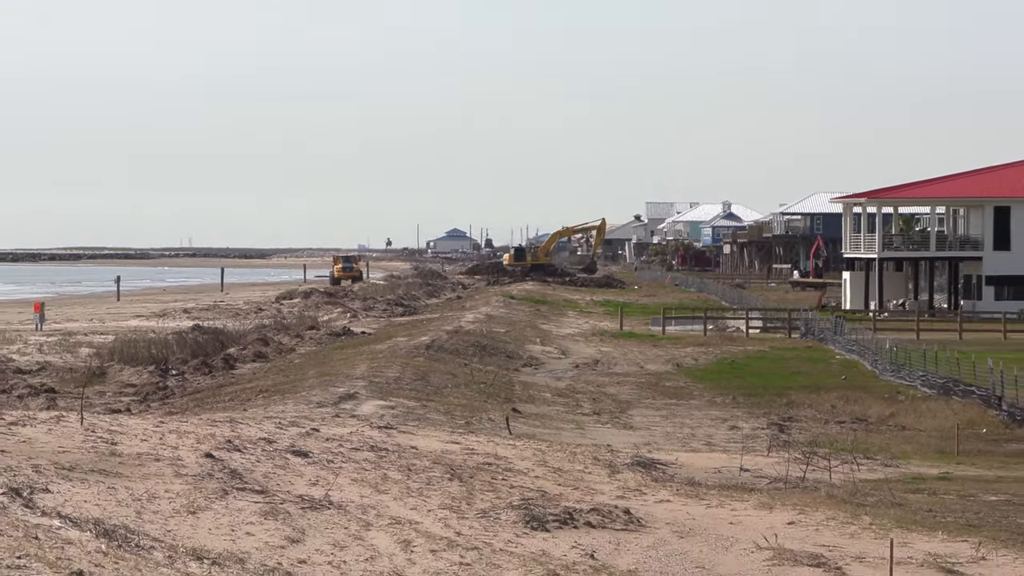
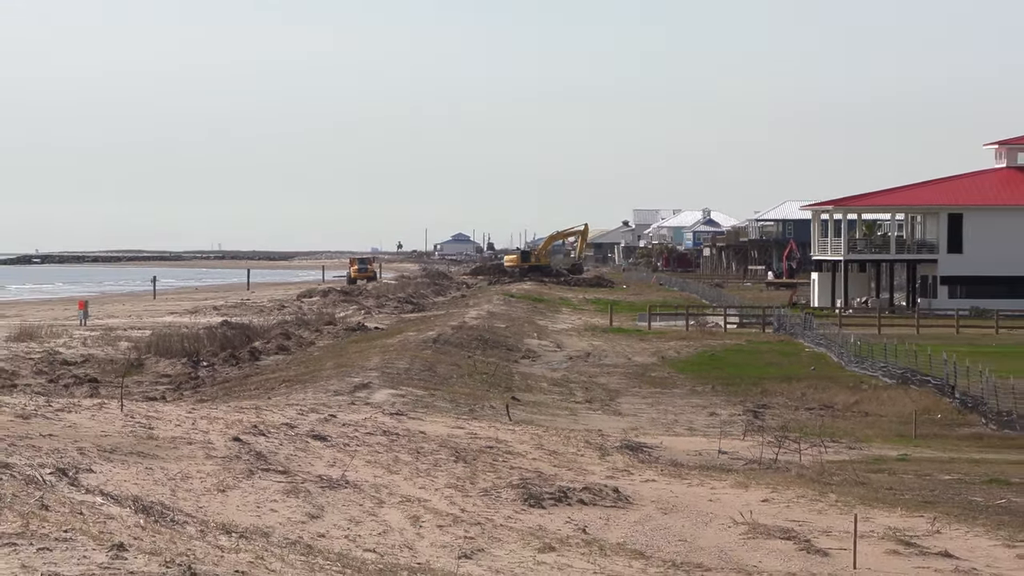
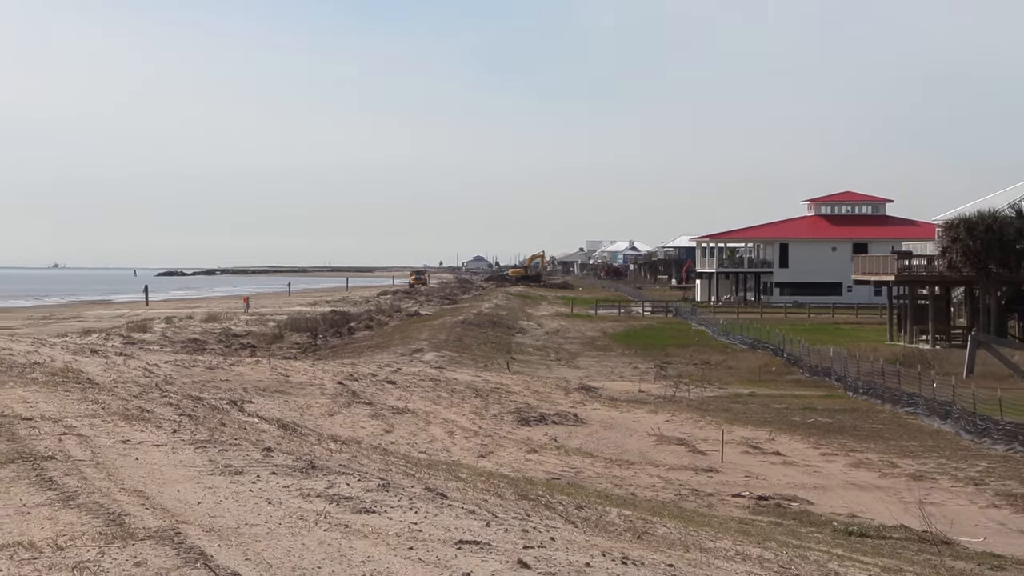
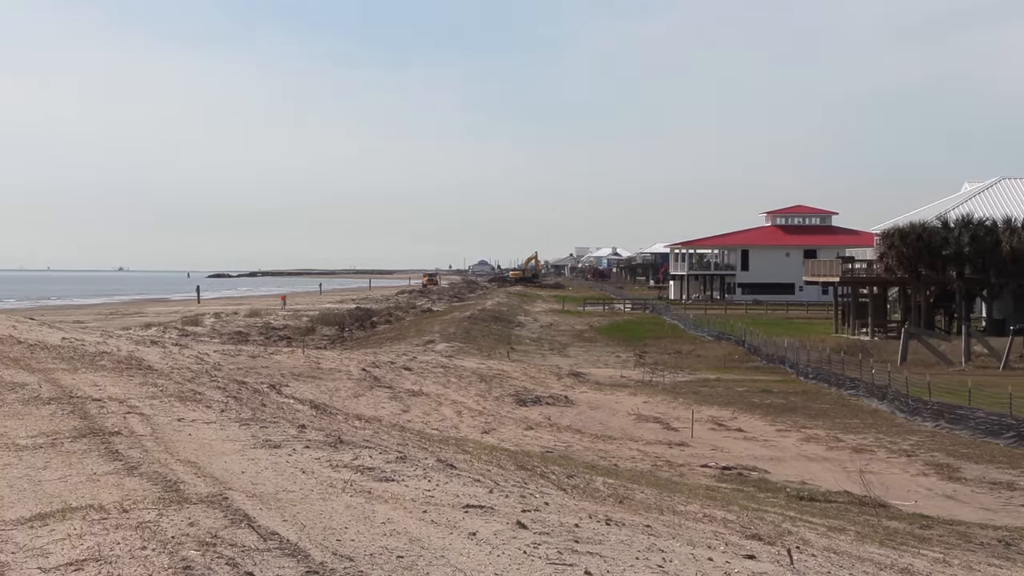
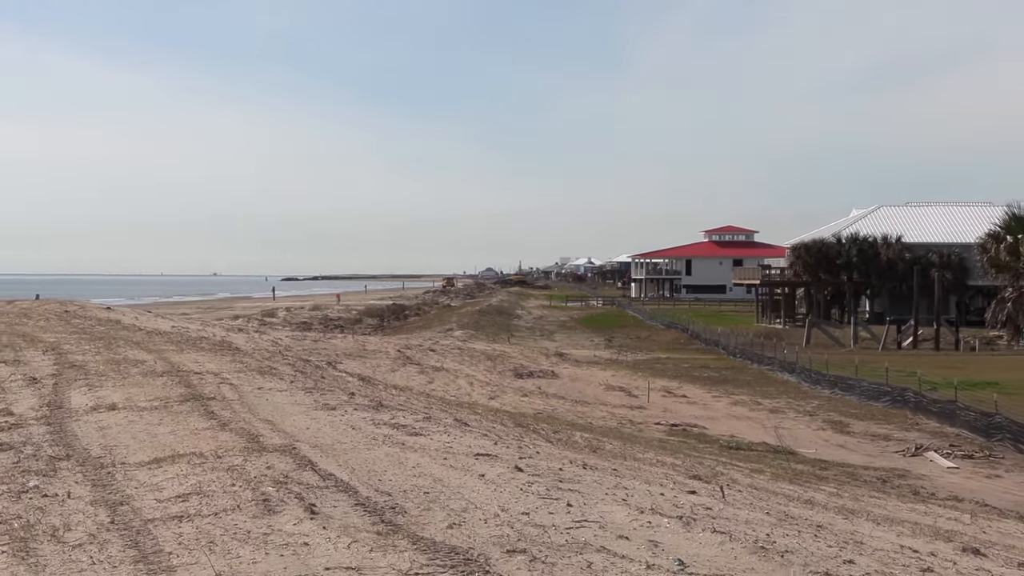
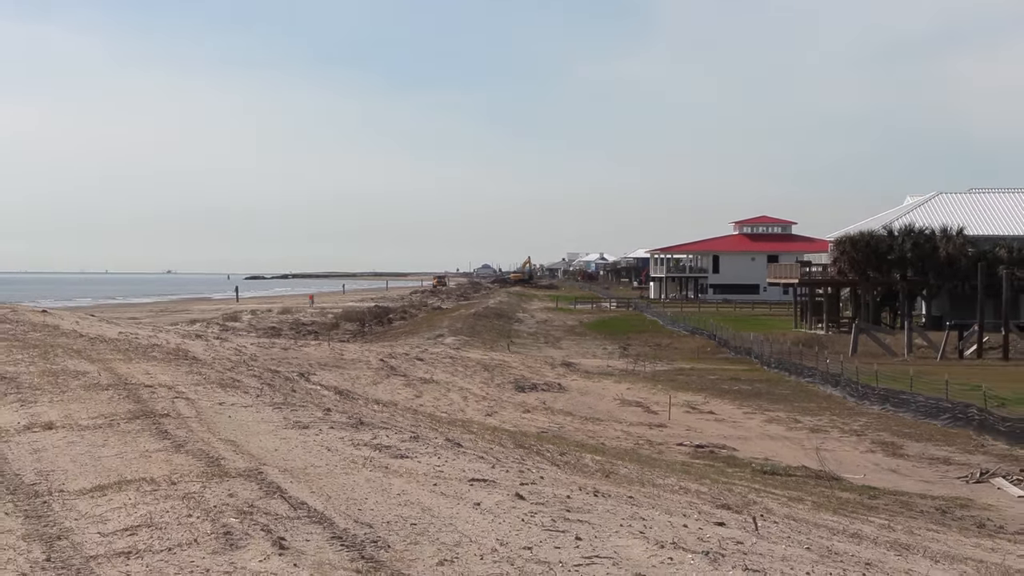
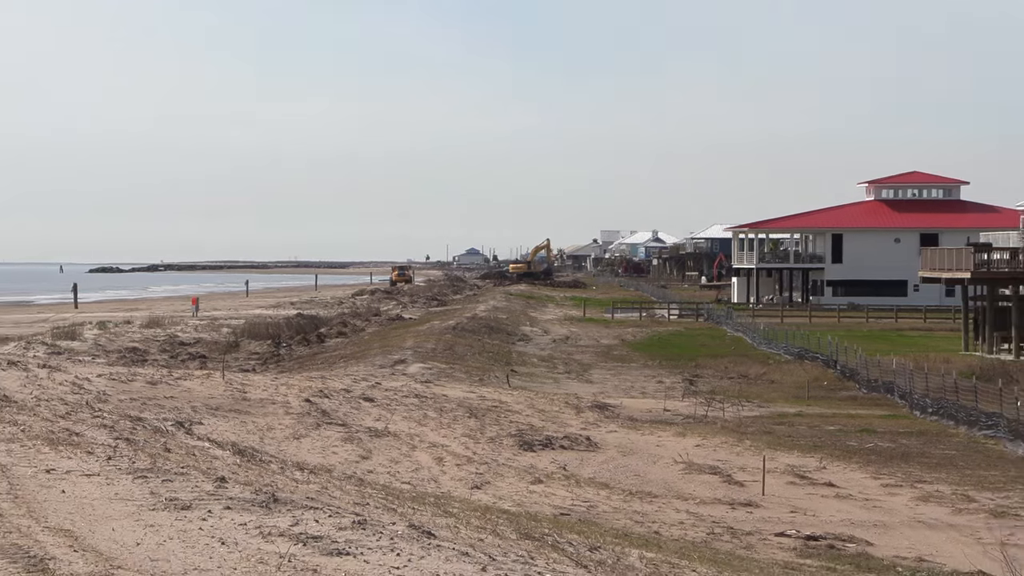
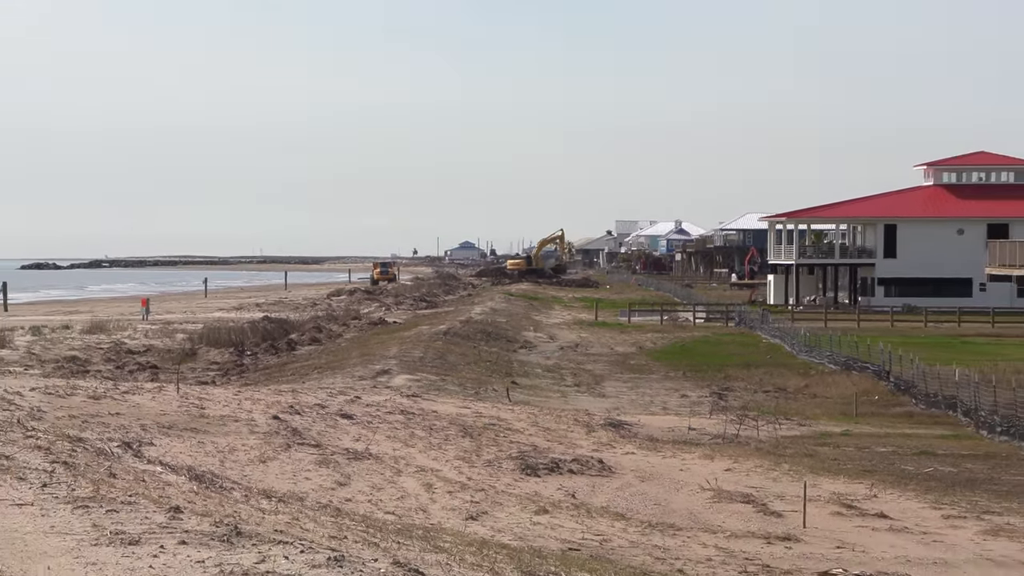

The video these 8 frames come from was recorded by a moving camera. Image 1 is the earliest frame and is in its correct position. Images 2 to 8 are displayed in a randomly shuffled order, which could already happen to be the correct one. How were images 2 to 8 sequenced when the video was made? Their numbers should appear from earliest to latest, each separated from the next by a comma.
2, 8, 7, 3, 4, 6, 5
